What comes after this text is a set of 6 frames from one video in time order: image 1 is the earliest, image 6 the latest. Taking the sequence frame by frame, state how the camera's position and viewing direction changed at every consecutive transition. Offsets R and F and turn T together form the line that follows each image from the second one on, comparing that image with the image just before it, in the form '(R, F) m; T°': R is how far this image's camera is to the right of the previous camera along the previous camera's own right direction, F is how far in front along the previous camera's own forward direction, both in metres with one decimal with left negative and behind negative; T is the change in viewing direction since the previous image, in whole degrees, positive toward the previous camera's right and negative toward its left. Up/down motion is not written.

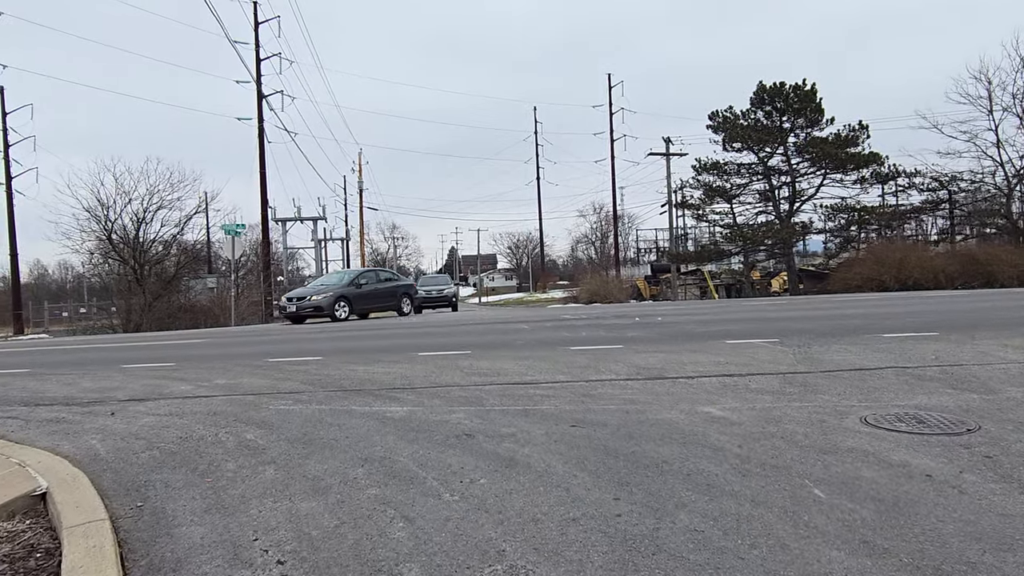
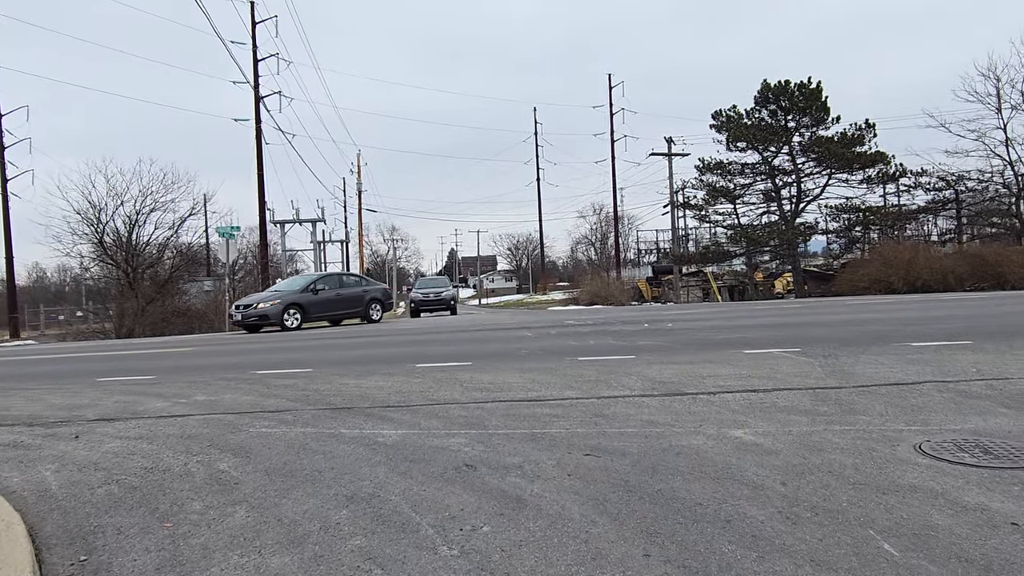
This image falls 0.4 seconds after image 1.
(0.0, +0.7) m; 0°
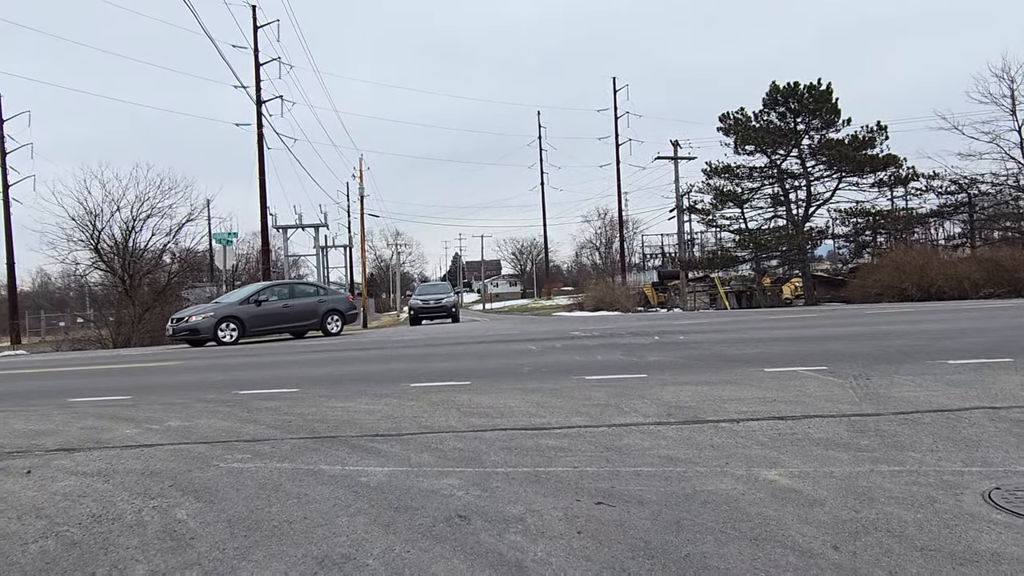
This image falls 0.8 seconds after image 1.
(0.0, +0.7) m; 0°
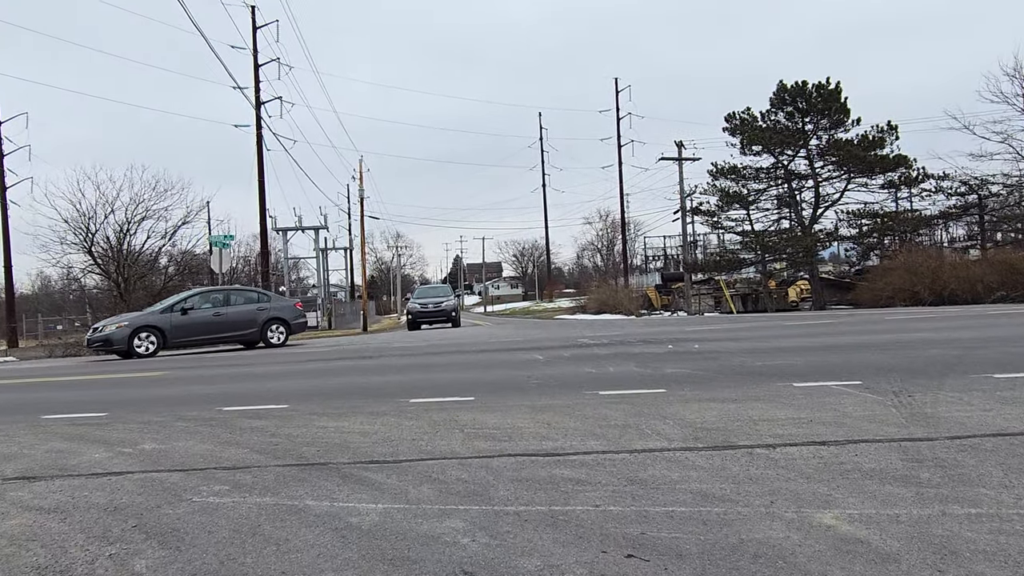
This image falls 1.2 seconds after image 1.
(-0.1, +0.7) m; 0°
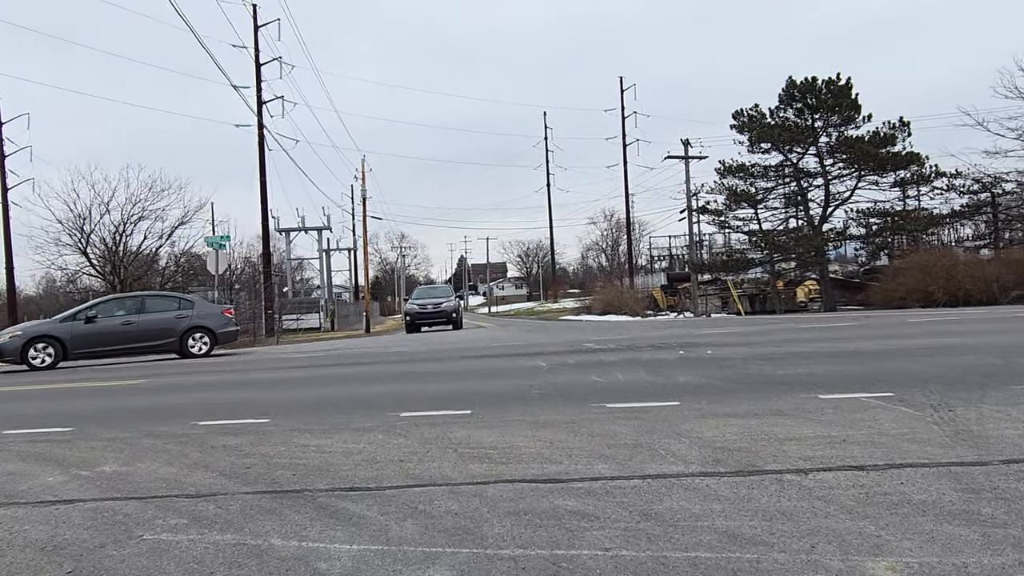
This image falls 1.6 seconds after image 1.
(+0.1, +0.7) m; 0°
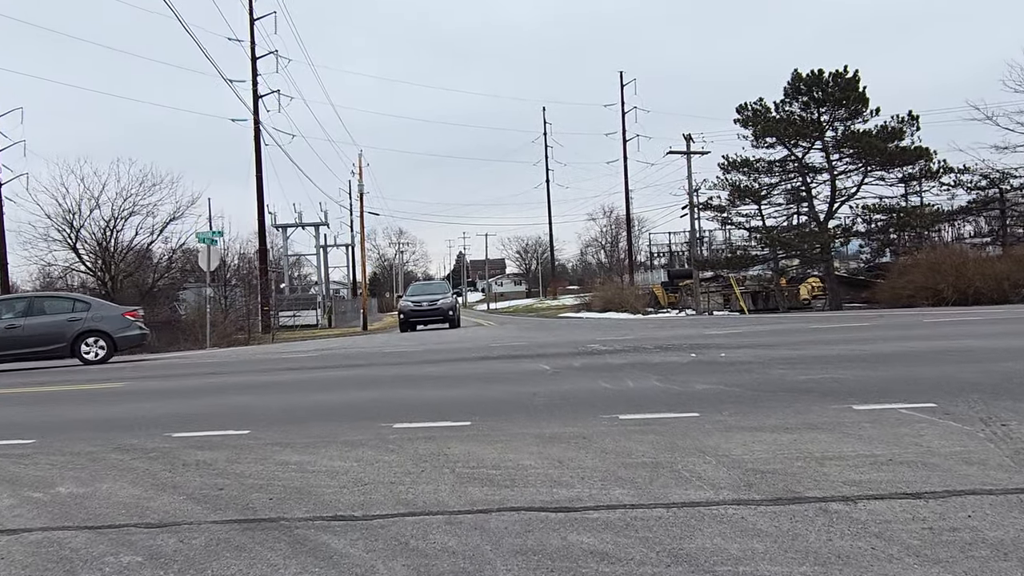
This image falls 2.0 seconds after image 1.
(0.0, +0.7) m; 0°
